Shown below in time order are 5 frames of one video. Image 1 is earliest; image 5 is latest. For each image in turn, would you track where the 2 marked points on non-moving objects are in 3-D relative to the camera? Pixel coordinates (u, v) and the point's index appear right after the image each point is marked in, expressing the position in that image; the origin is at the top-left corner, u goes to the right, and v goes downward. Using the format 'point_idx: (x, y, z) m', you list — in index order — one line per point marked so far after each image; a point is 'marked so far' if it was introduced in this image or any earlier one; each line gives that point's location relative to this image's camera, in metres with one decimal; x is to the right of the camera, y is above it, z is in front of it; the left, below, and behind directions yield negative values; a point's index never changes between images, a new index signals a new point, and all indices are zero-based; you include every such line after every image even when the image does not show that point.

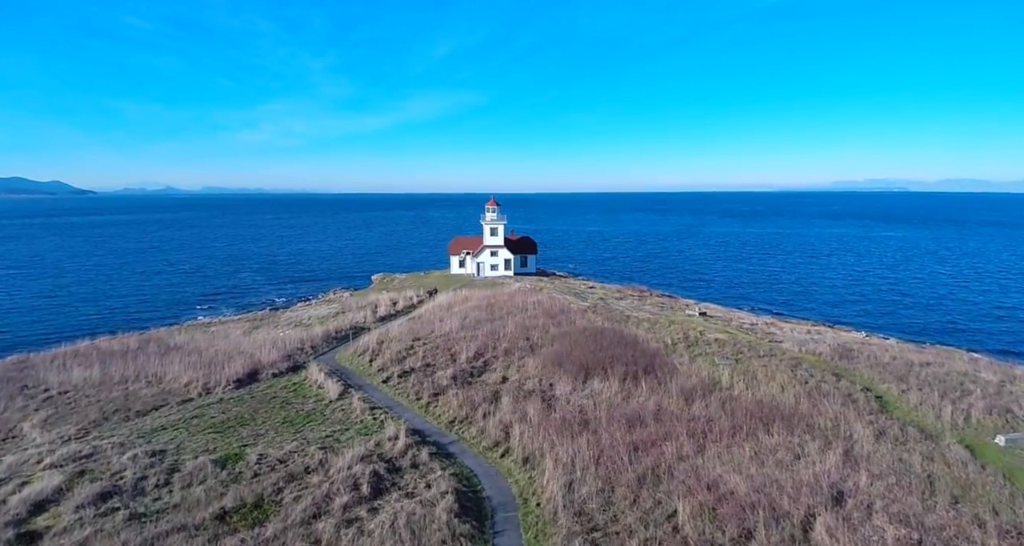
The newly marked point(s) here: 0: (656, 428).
0: (+4.0, -4.3, +16.2) m
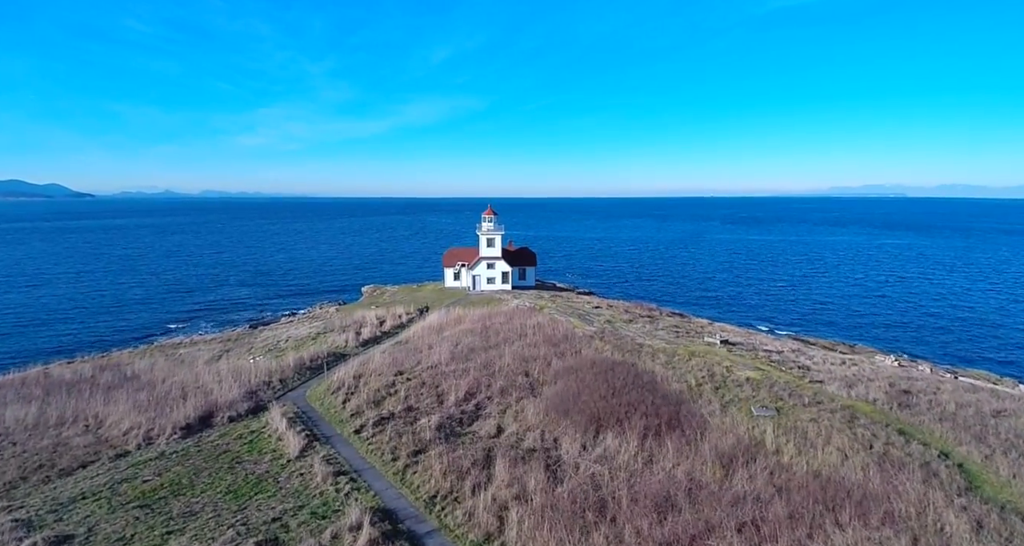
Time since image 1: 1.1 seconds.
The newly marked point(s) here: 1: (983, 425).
0: (+3.9, -5.3, +12.6) m
1: (+14.5, -4.6, +17.8) m
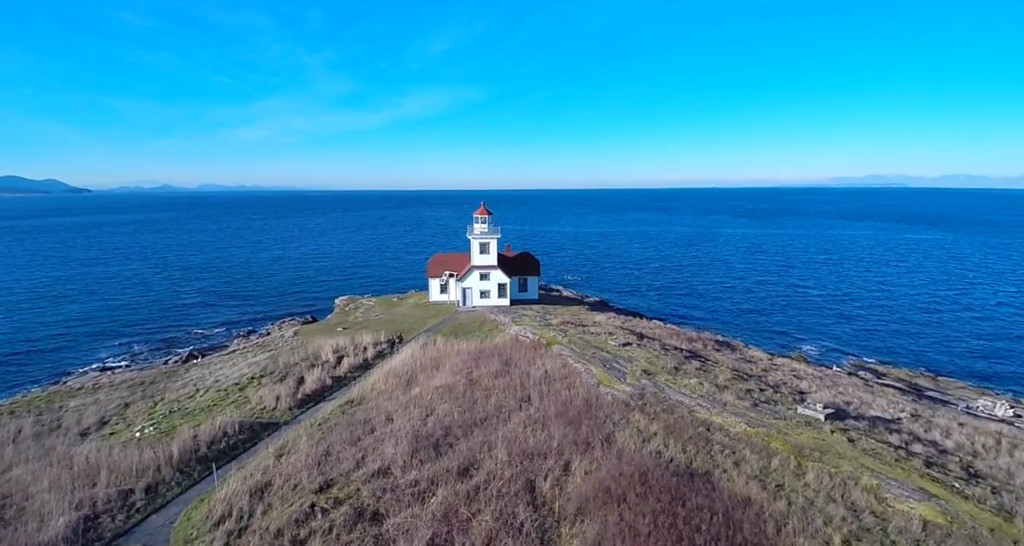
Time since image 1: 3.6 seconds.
0: (+3.9, -6.7, +3.5) m
1: (+14.4, -5.9, +8.7) m
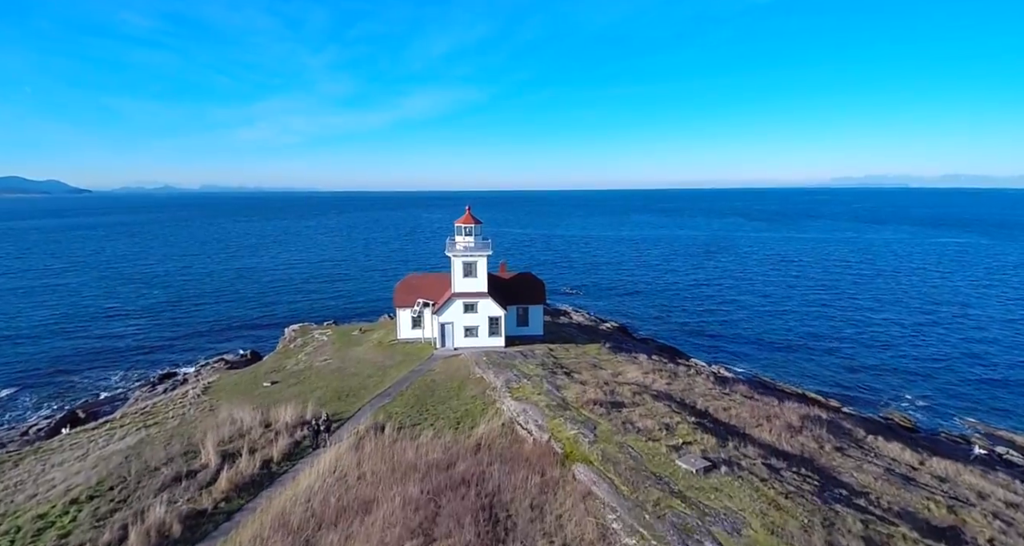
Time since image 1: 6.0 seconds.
0: (+3.6, -8.3, -7.9) m
1: (+14.1, -7.5, -2.7) m
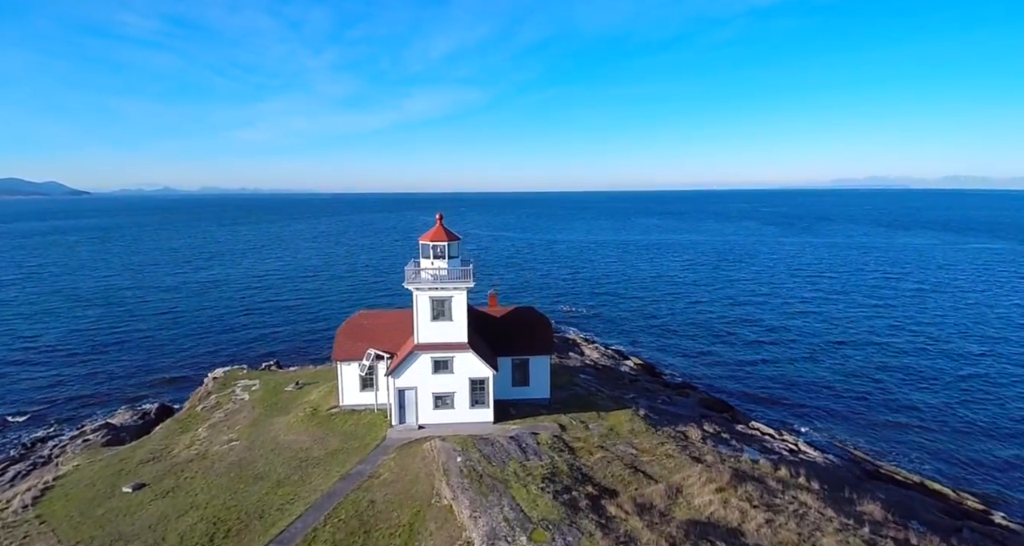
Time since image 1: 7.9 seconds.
0: (+3.3, -9.7, -18.0) m
1: (+13.8, -8.9, -12.8) m
